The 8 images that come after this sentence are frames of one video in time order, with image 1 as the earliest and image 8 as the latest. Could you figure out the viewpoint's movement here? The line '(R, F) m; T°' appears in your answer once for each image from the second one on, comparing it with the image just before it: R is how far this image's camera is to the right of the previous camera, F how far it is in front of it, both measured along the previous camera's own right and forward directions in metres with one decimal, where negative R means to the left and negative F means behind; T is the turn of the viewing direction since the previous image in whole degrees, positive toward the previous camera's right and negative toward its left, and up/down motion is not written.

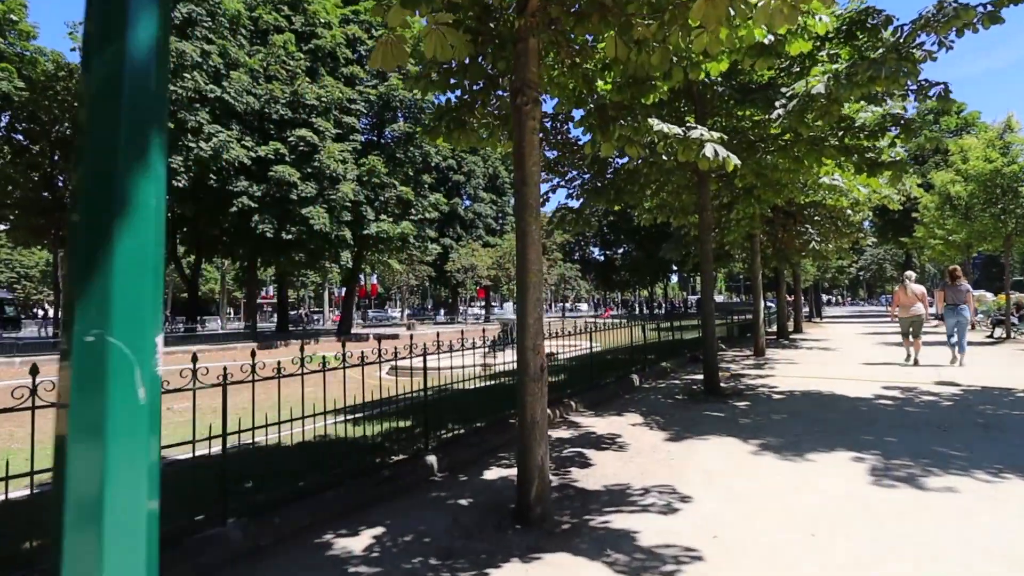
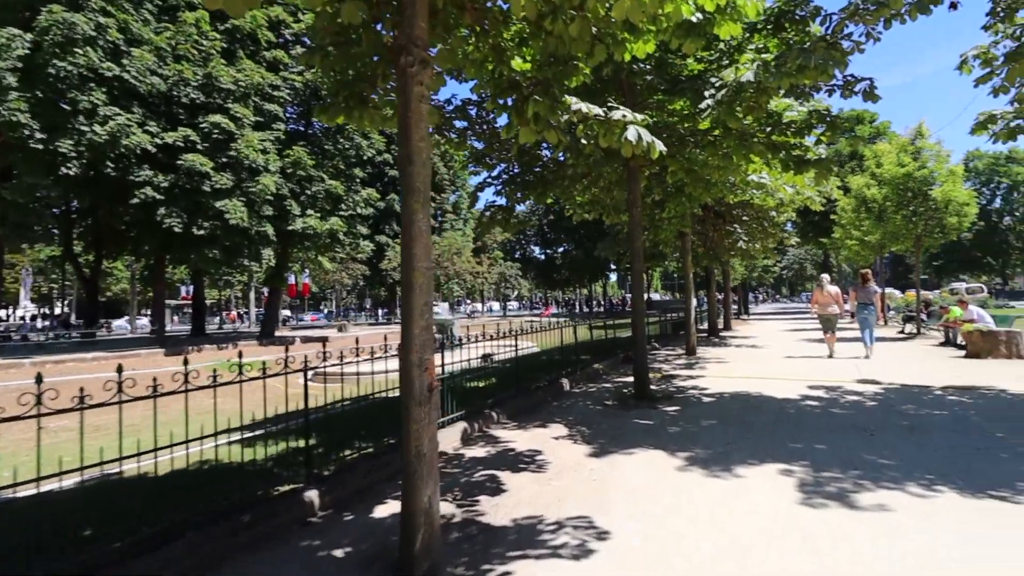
(+0.4, +0.7) m; +6°
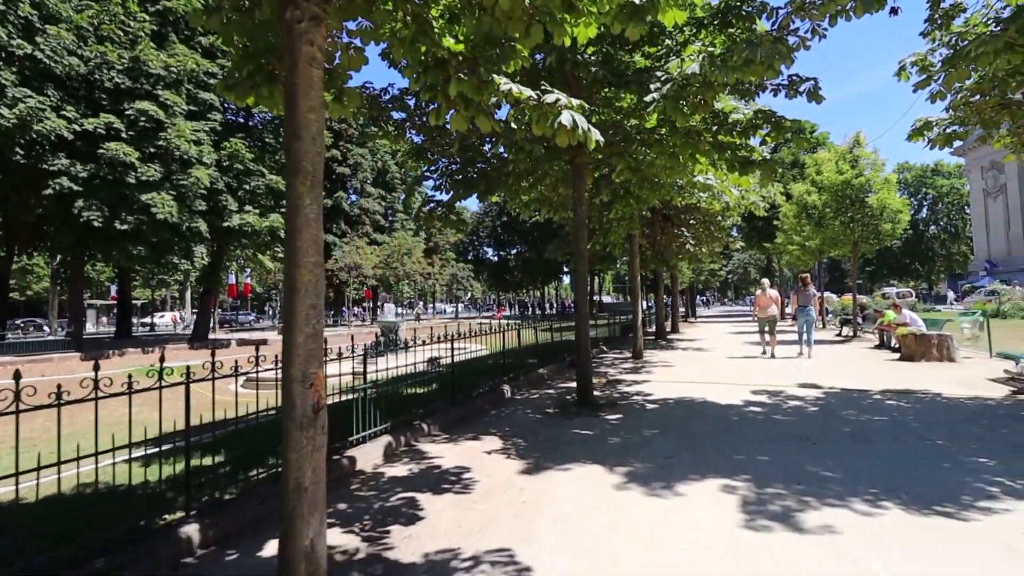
(+0.3, +0.5) m; +5°
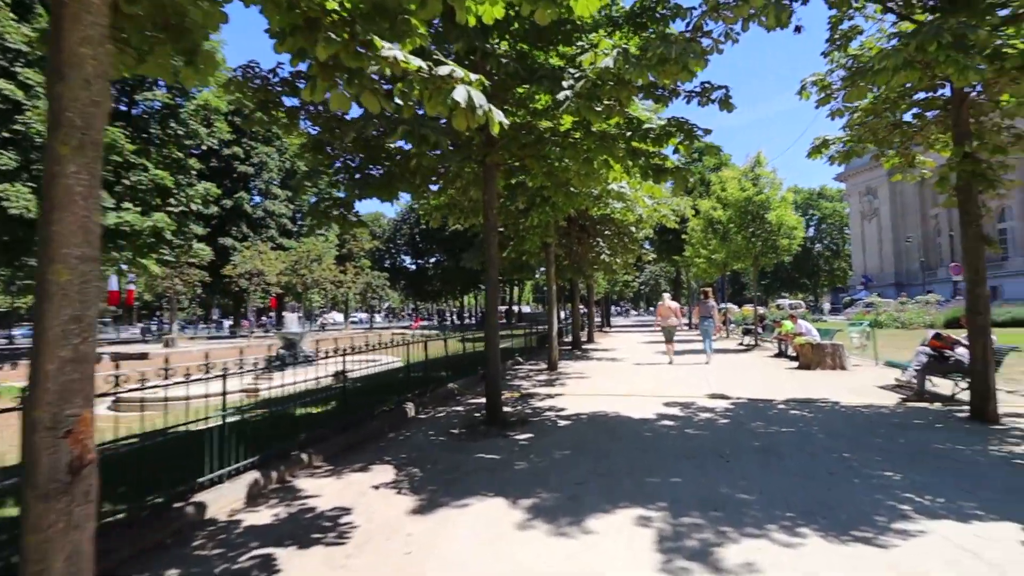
(+0.2, +0.7) m; +9°
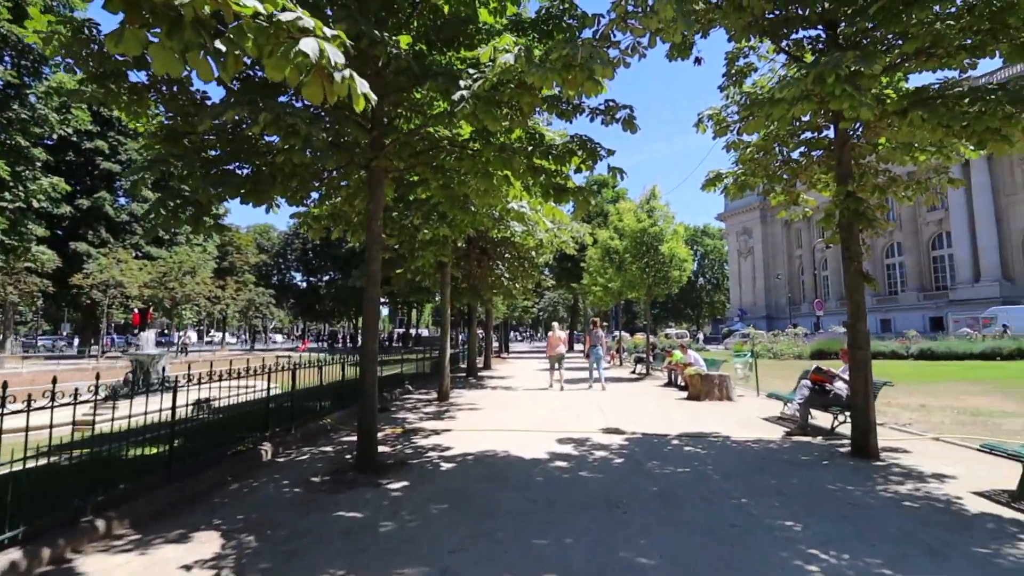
(+0.2, +0.8) m; +10°
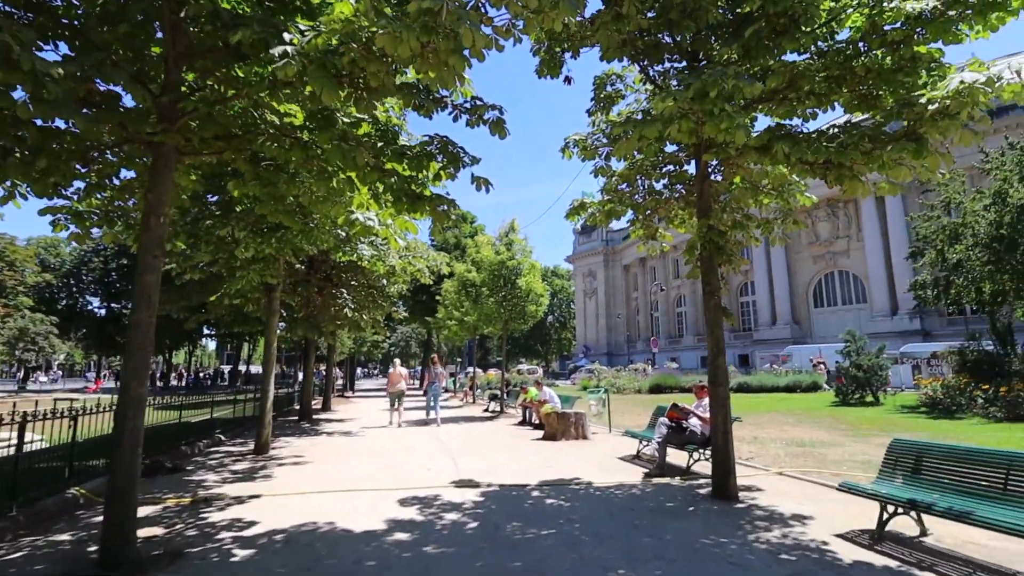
(+0.2, +1.1) m; +16°
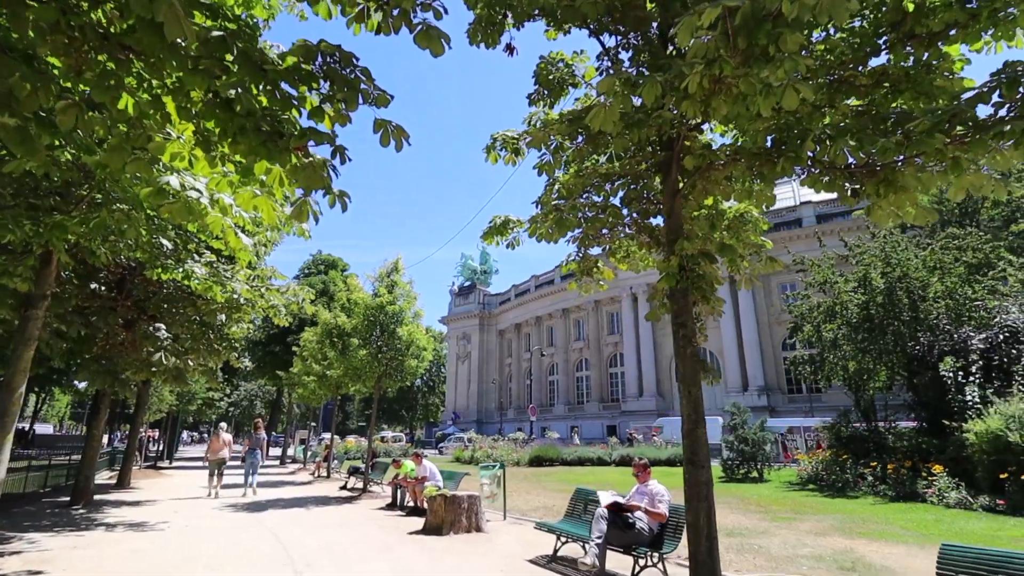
(-0.3, +2.3) m; +14°
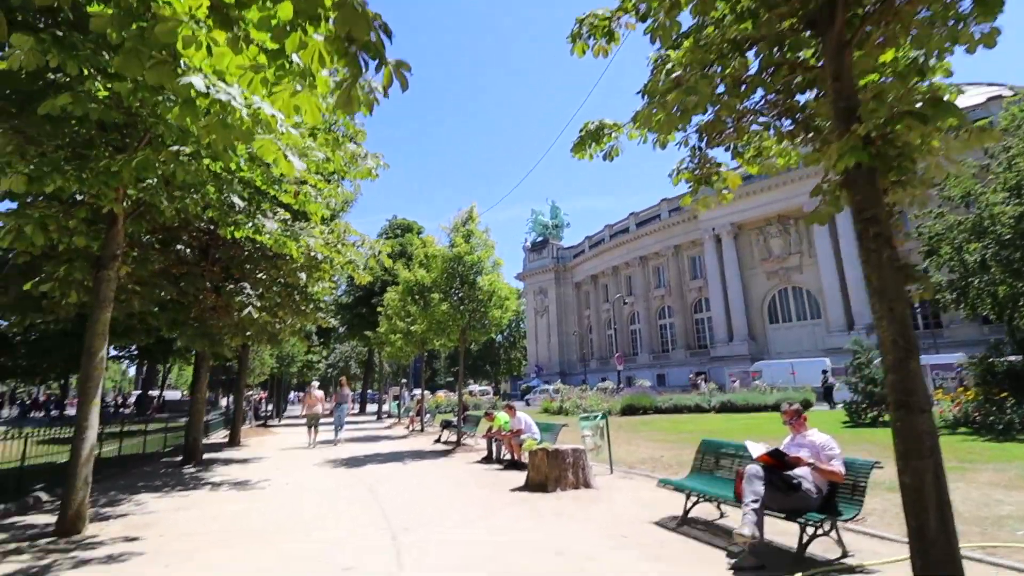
(-0.4, +1.1) m; -8°
